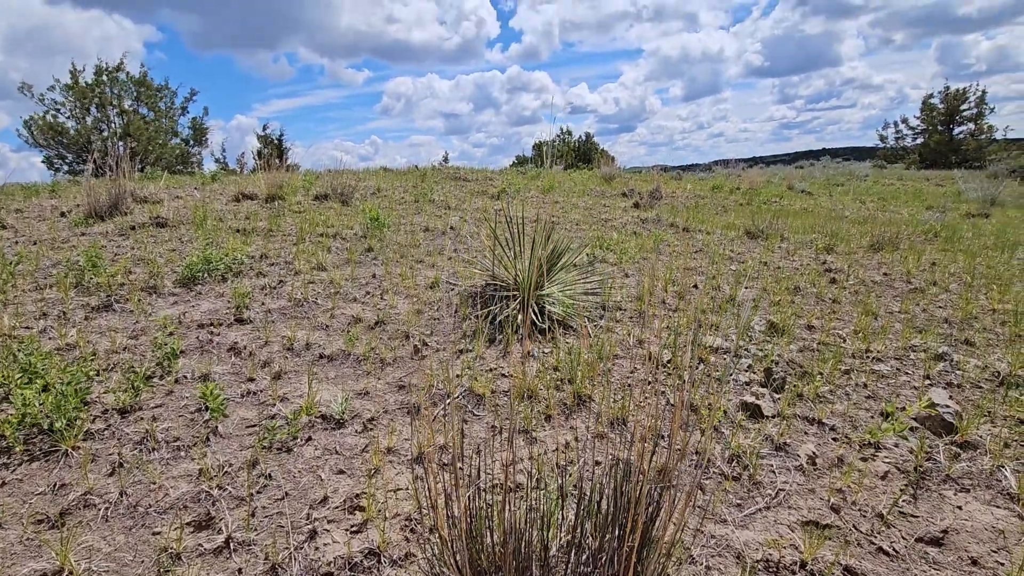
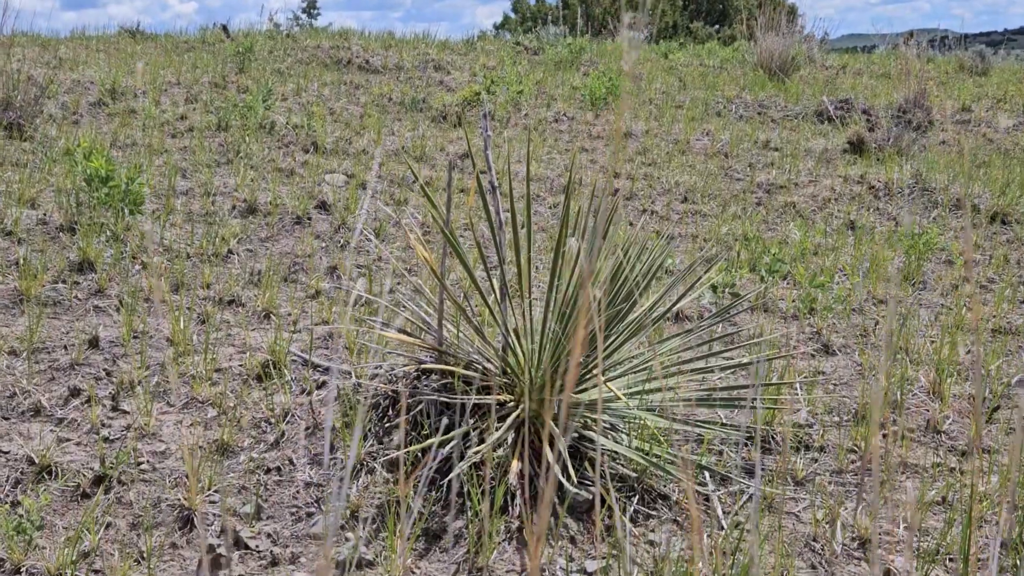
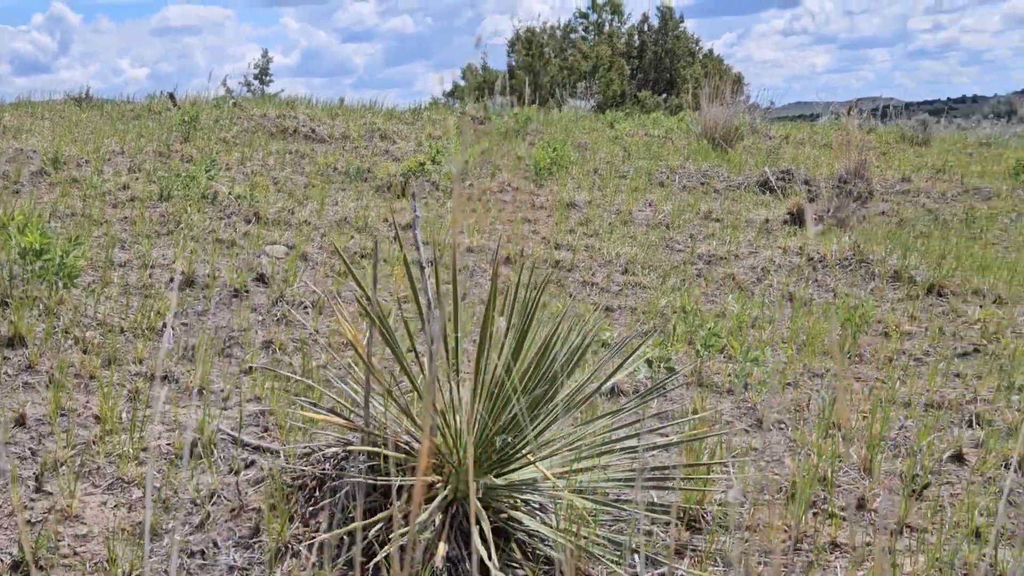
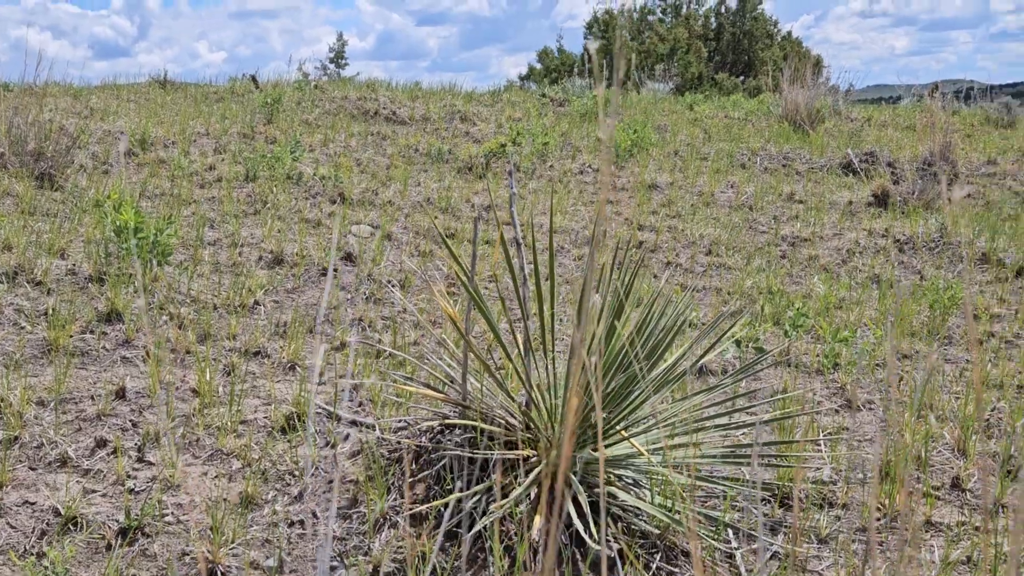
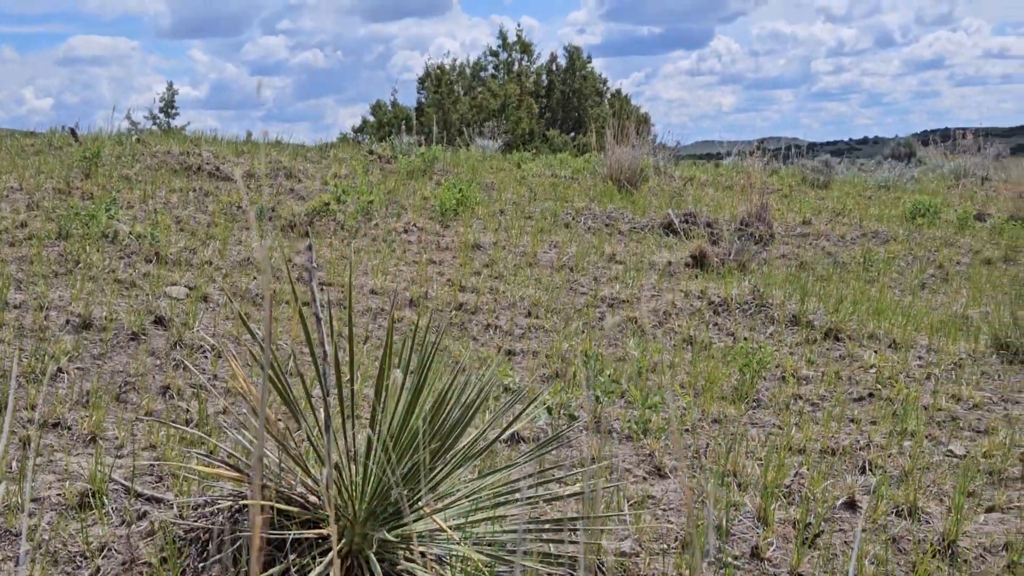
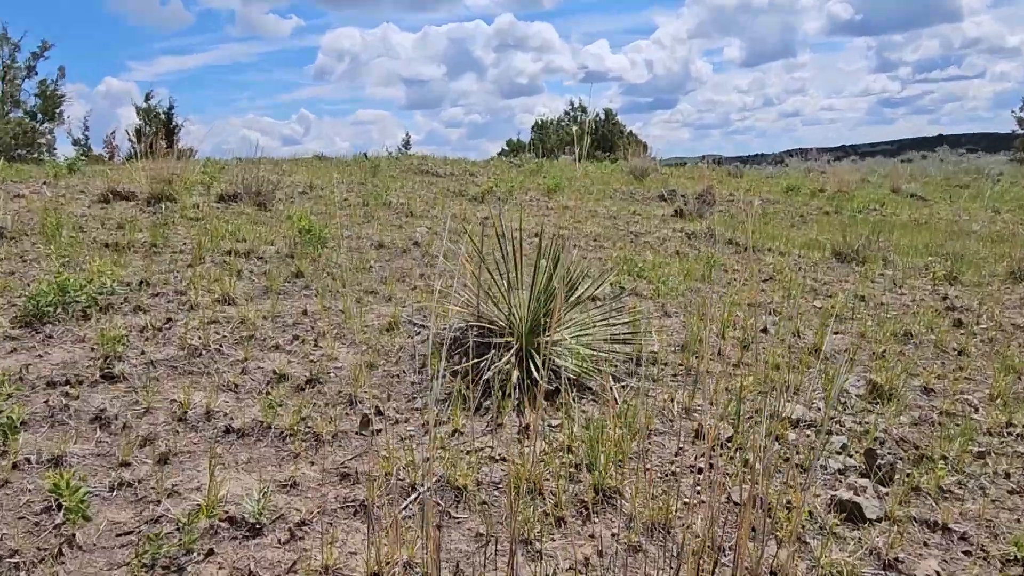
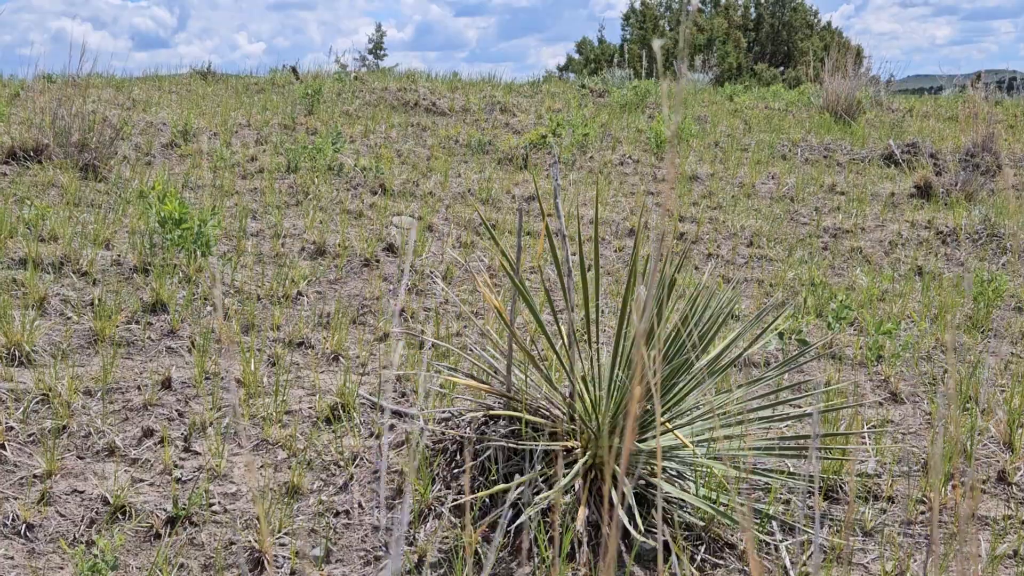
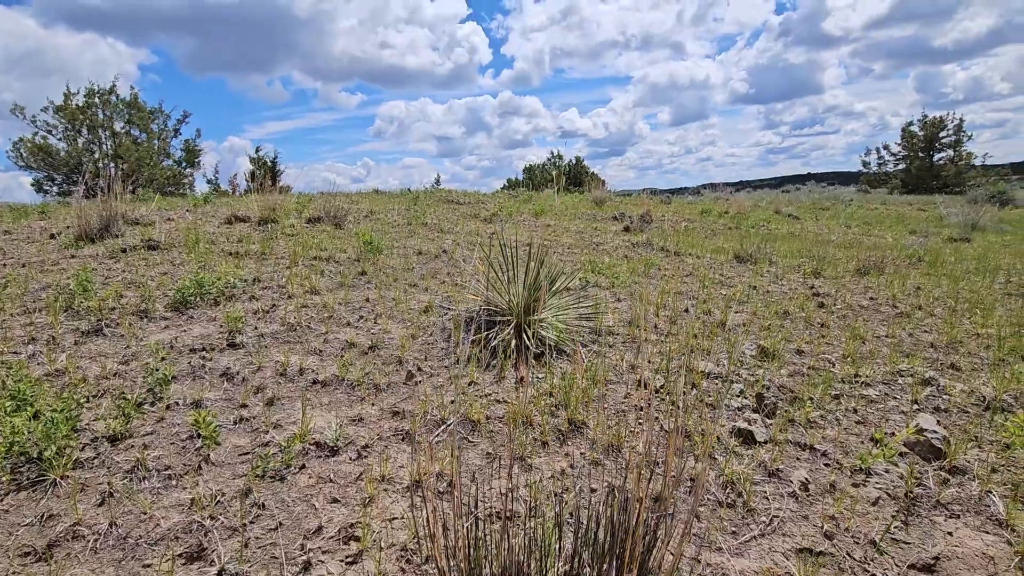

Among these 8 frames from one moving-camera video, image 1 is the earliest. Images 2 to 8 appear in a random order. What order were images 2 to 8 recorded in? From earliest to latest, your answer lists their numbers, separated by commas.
8, 6, 2, 7, 4, 3, 5
